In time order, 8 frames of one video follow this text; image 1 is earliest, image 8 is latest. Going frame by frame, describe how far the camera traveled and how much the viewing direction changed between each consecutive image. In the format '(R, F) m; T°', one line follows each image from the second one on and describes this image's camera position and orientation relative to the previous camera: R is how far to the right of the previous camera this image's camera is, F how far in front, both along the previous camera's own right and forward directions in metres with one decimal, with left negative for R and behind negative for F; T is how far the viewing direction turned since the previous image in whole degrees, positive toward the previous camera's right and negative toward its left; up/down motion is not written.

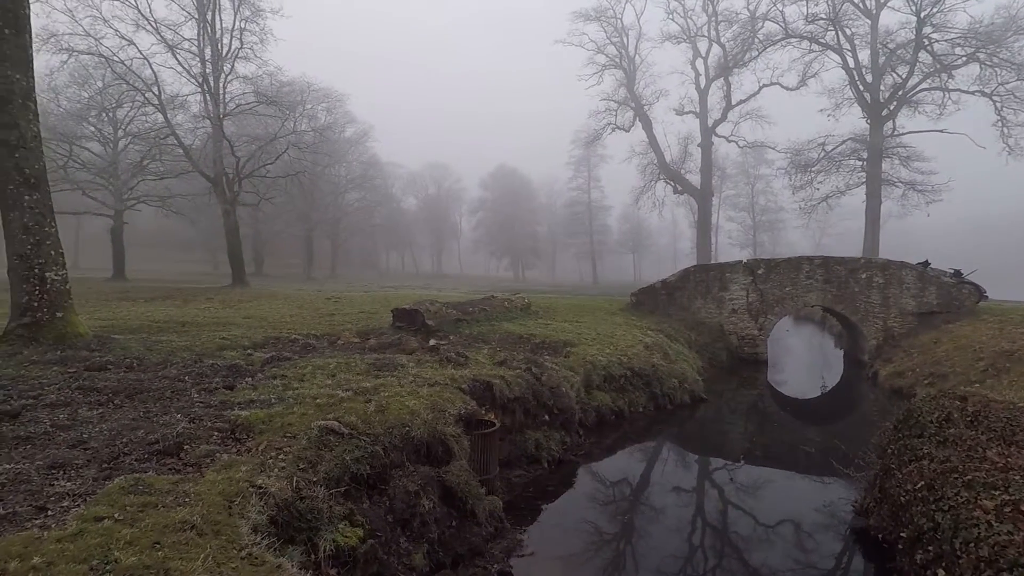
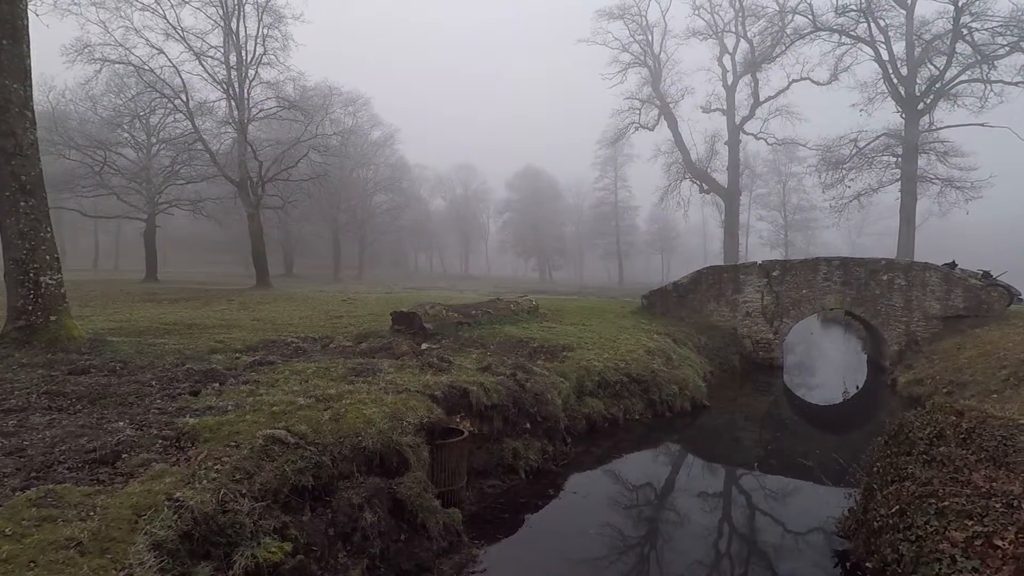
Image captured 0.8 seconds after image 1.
(+0.7, +0.3) m; -3°
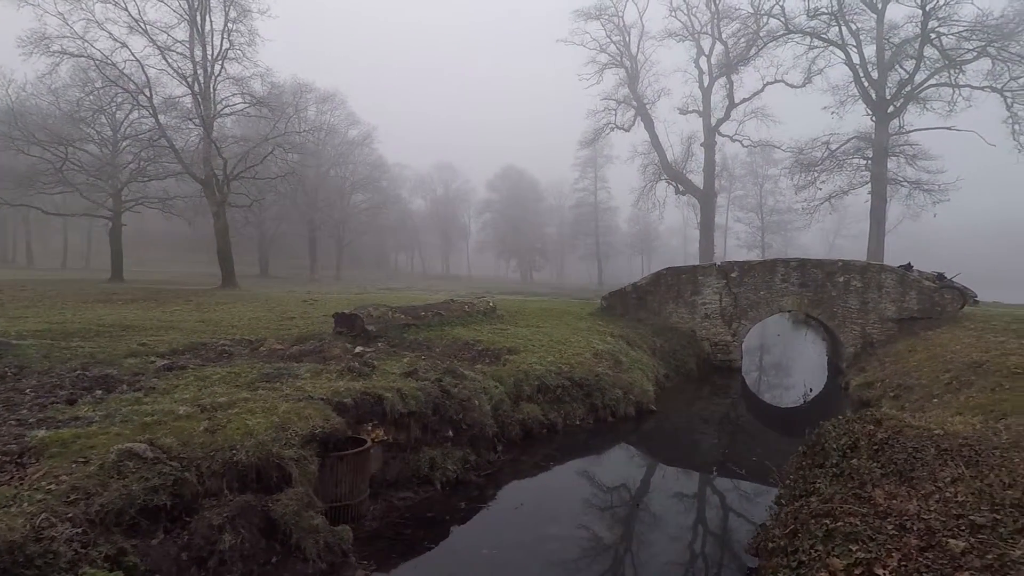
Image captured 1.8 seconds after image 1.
(+0.9, +0.4) m; +1°
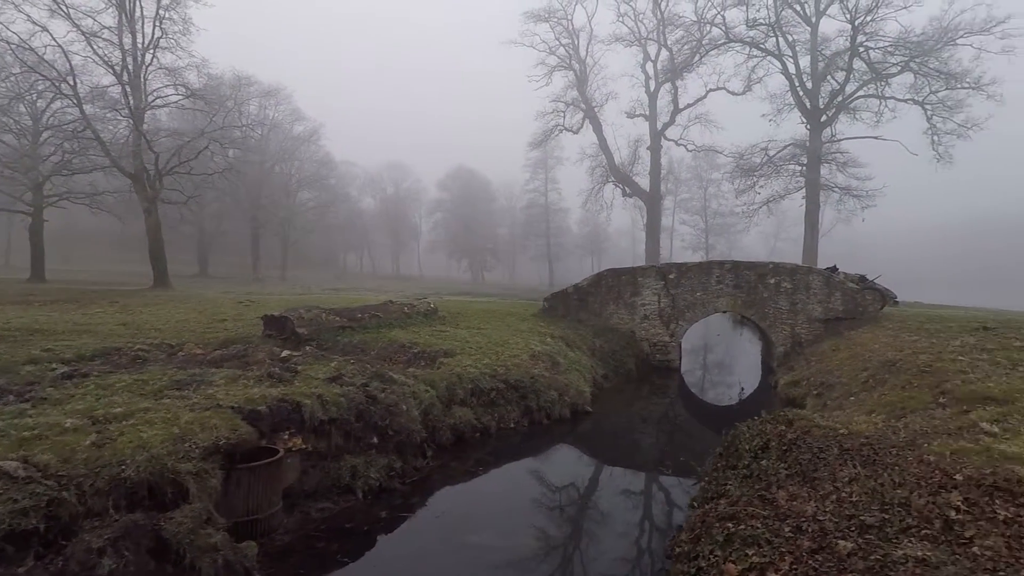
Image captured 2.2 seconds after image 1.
(+0.3, +0.1) m; +5°
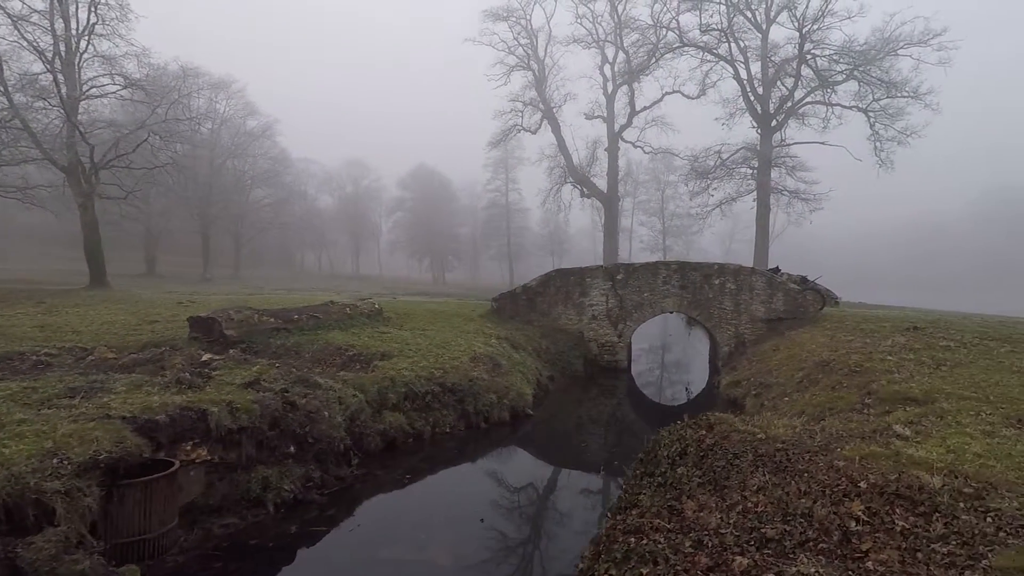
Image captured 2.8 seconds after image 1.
(+0.5, +0.3) m; +4°
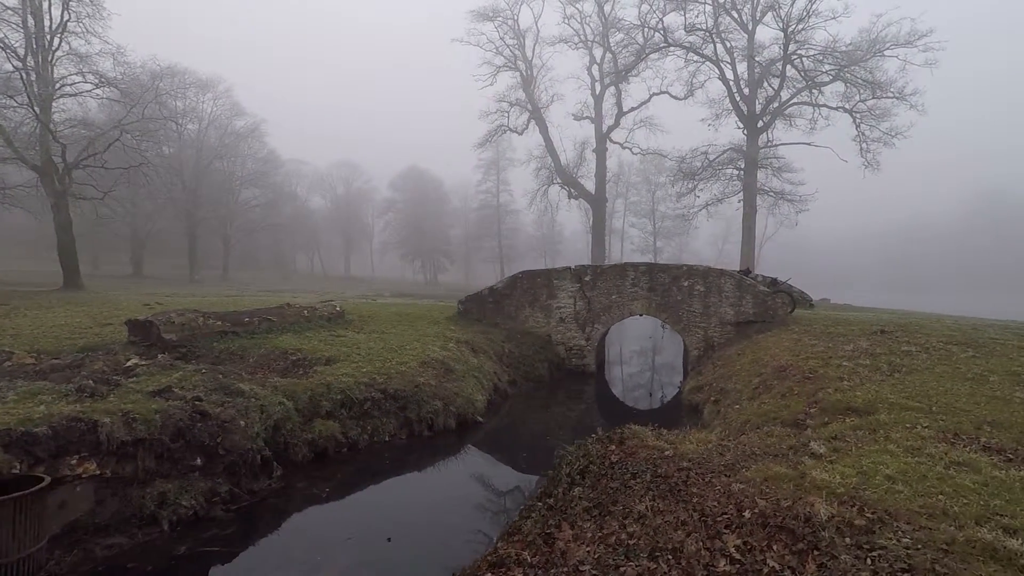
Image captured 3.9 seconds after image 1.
(+0.9, +0.4) m; 0°
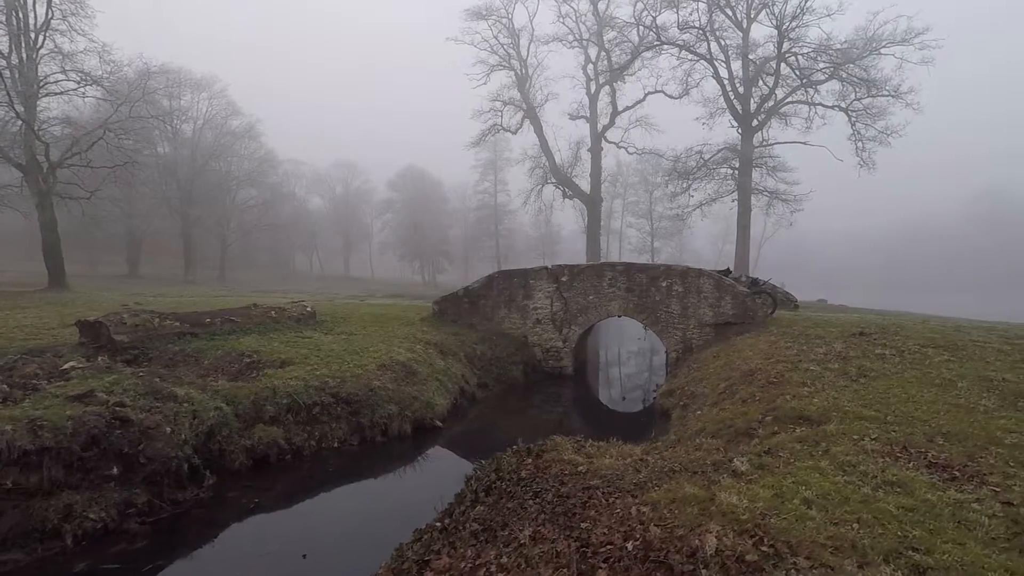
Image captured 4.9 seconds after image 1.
(+0.7, +0.4) m; 0°
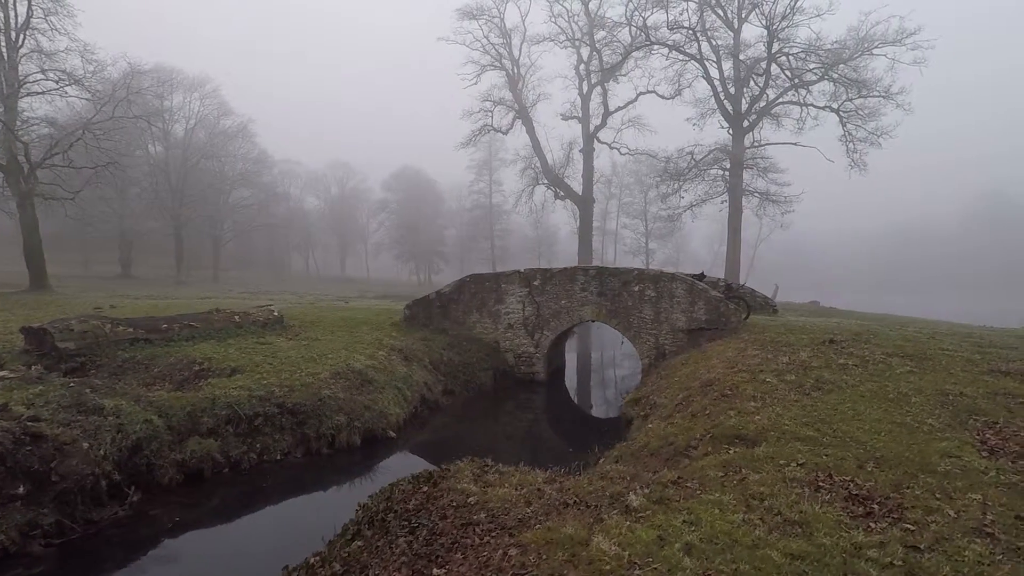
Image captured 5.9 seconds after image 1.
(+0.8, +0.3) m; 0°
